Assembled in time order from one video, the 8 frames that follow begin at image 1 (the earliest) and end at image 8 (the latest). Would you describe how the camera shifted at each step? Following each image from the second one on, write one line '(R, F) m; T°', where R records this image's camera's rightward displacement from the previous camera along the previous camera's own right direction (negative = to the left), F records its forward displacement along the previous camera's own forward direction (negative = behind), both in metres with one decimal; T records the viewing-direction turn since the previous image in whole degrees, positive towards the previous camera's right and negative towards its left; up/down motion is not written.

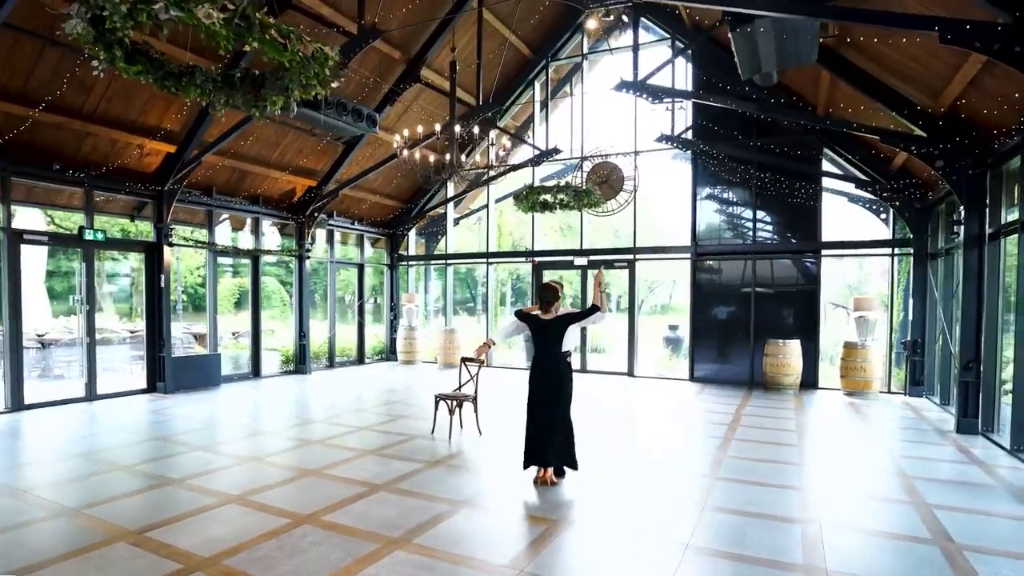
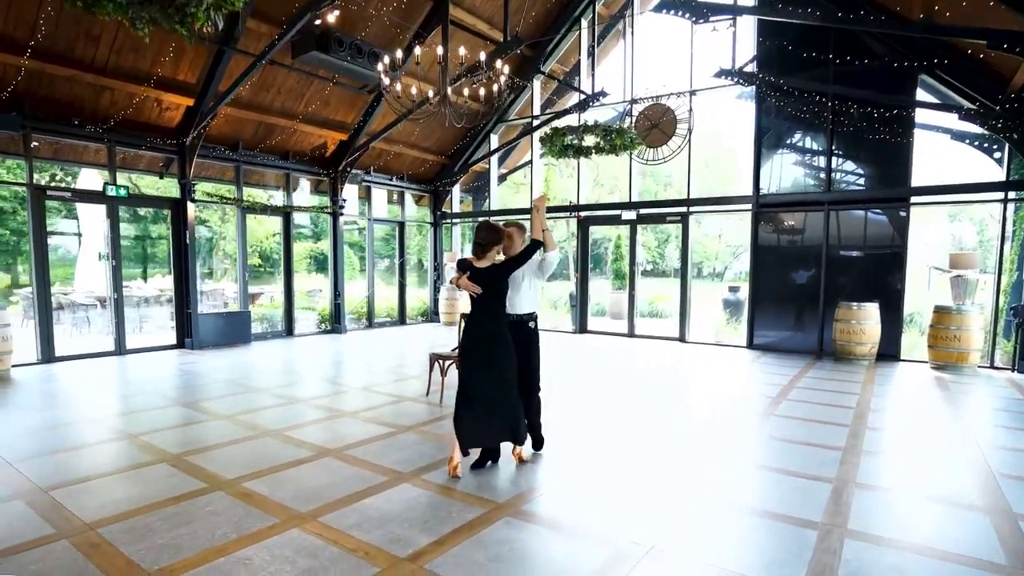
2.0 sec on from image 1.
(+0.7, +0.7) m; -8°
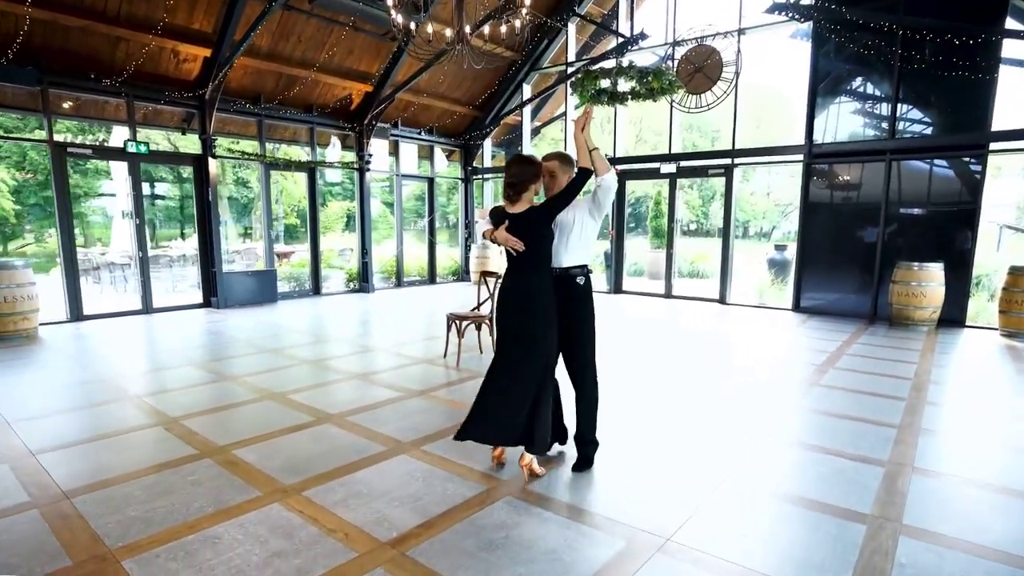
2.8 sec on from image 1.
(+0.2, +0.3) m; -4°
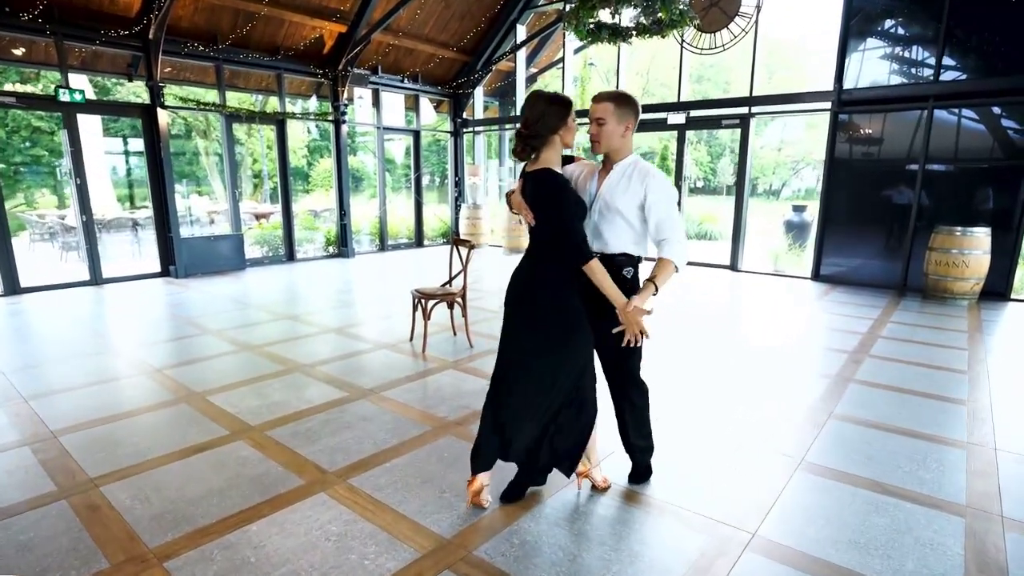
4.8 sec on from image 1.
(+0.2, +0.7) m; 0°
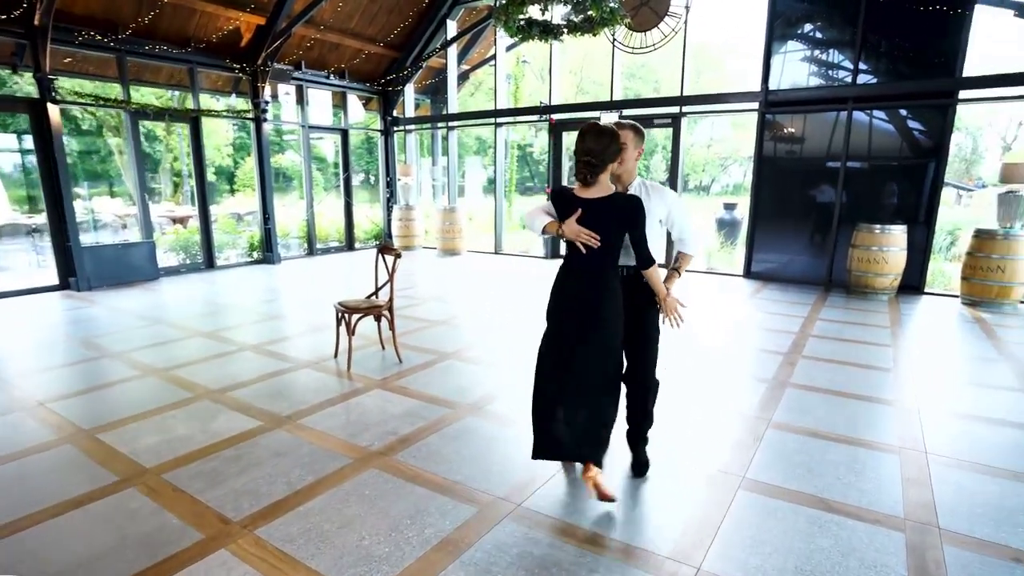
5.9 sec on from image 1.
(+0.1, +0.2) m; +6°
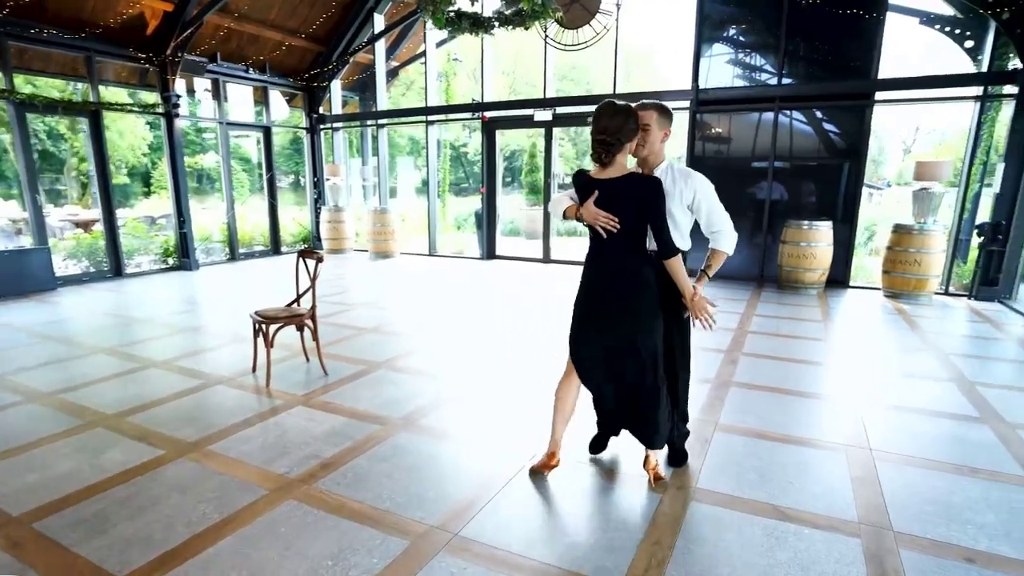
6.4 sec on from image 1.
(0.0, +0.2) m; +6°
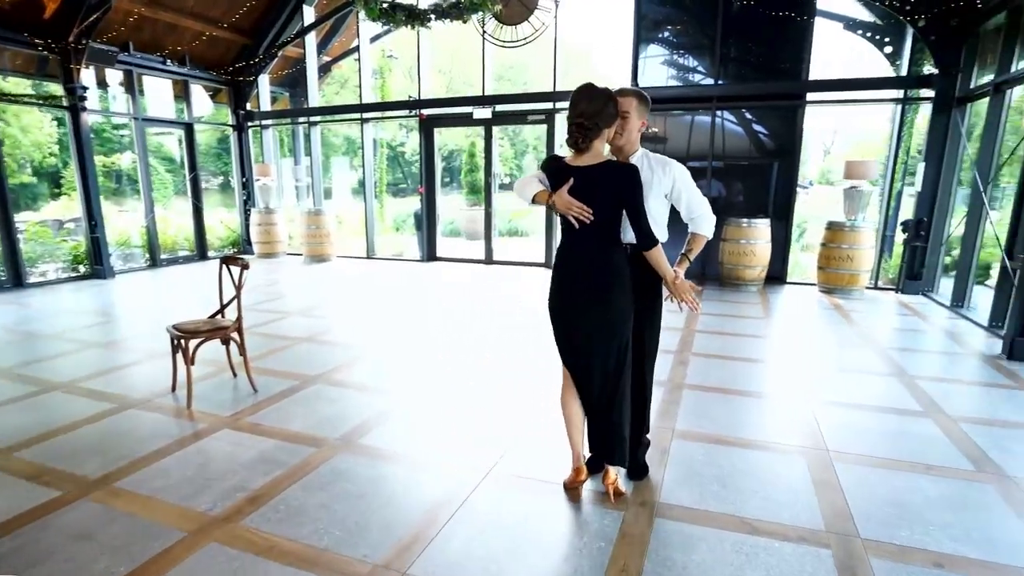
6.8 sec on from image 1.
(0.0, +0.2) m; +6°
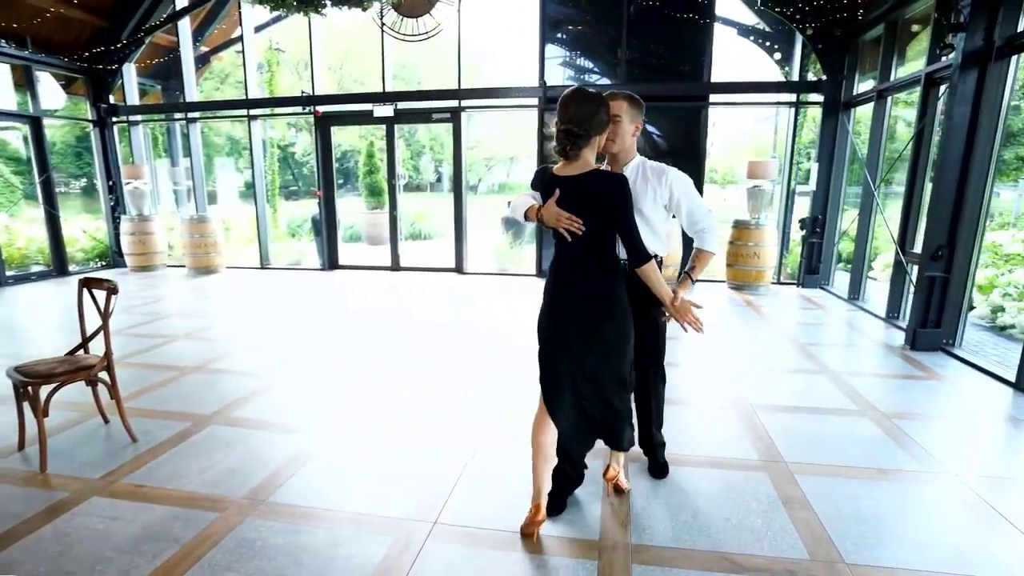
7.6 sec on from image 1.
(-0.1, +0.3) m; +10°
